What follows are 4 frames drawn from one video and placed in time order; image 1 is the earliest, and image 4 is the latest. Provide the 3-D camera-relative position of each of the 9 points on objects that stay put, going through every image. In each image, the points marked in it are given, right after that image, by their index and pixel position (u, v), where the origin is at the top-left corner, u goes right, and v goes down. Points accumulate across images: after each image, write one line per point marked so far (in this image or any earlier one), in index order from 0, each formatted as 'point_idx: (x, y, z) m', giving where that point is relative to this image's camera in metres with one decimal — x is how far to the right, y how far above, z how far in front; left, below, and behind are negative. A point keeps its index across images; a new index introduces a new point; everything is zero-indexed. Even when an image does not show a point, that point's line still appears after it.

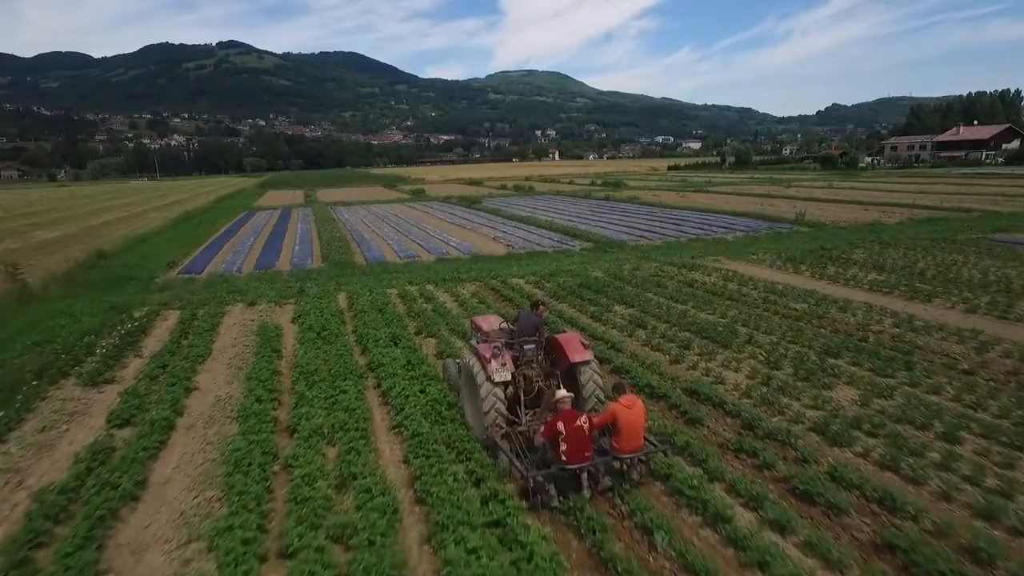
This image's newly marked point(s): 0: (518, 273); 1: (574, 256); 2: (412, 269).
0: (+0.1, +0.4, +16.2) m
1: (+1.9, +1.0, +18.9) m
2: (-2.8, +0.6, +17.8) m
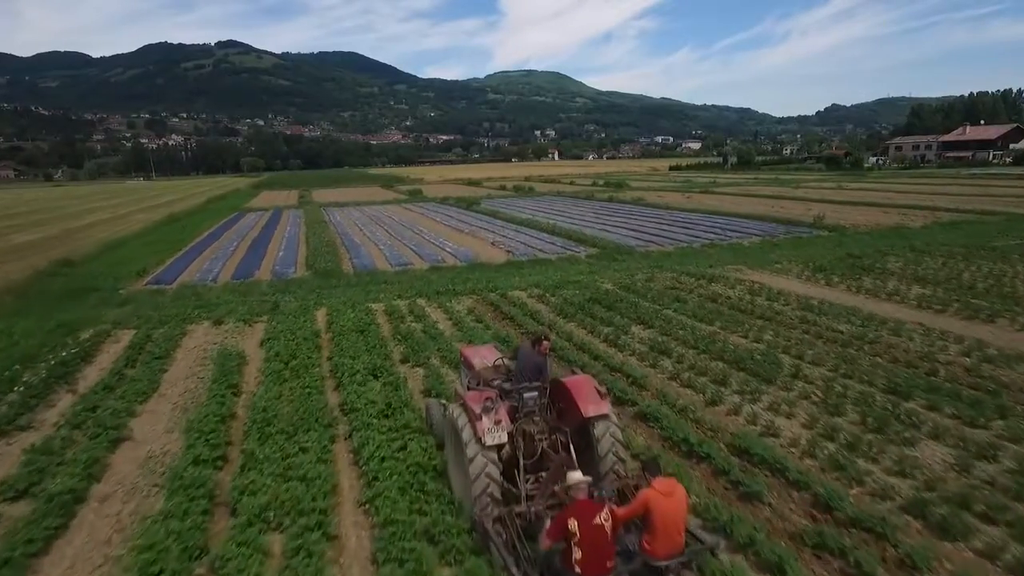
0: (+0.2, +0.1, +14.7) m
1: (+1.9, +0.7, +17.4) m
2: (-2.8, +0.3, +16.3) m
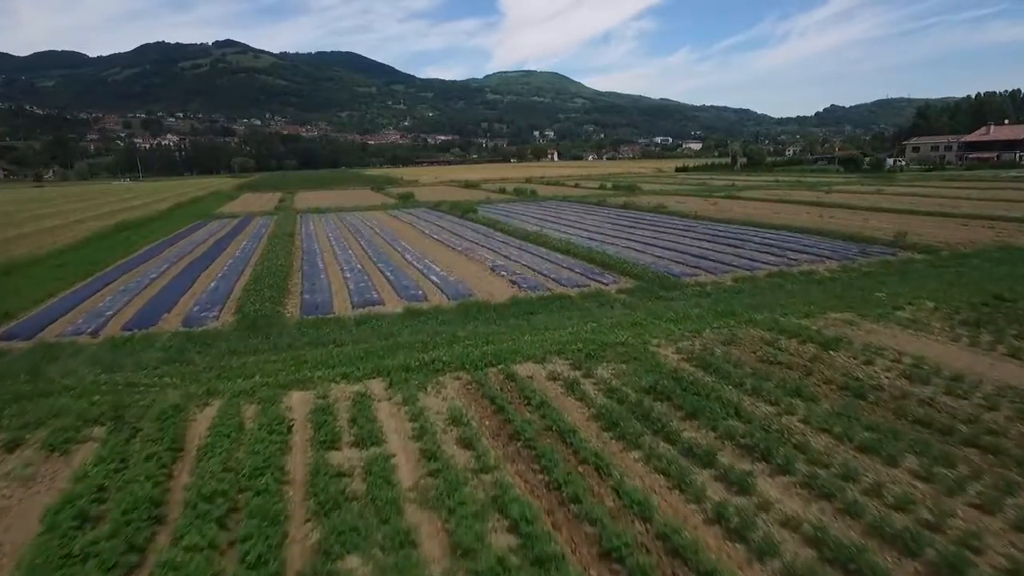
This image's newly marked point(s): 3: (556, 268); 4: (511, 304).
0: (+0.3, -1.0, +9.7) m
1: (+2.0, -0.4, +12.4) m
2: (-2.7, -0.8, +11.3) m
3: (+1.2, +0.6, +17.1) m
4: (0.0, -0.4, +13.1) m
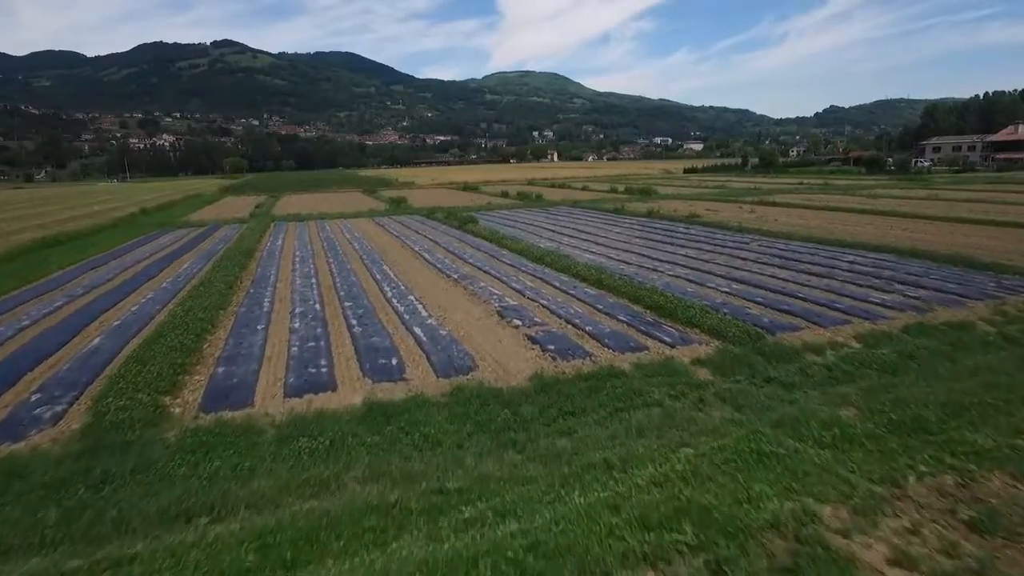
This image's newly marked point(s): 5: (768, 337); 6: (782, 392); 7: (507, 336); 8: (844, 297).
0: (+0.7, -2.0, +4.8) m
1: (+2.4, -1.4, +7.5) m
2: (-2.3, -1.8, +6.4) m
3: (+1.5, -0.5, +12.2) m
4: (+0.3, -1.4, +8.1) m
5: (+4.3, -0.7, +10.3) m
6: (+3.4, -1.3, +8.1) m
7: (-0.1, -0.8, +11.0) m
8: (+7.0, -0.2, +12.8) m
